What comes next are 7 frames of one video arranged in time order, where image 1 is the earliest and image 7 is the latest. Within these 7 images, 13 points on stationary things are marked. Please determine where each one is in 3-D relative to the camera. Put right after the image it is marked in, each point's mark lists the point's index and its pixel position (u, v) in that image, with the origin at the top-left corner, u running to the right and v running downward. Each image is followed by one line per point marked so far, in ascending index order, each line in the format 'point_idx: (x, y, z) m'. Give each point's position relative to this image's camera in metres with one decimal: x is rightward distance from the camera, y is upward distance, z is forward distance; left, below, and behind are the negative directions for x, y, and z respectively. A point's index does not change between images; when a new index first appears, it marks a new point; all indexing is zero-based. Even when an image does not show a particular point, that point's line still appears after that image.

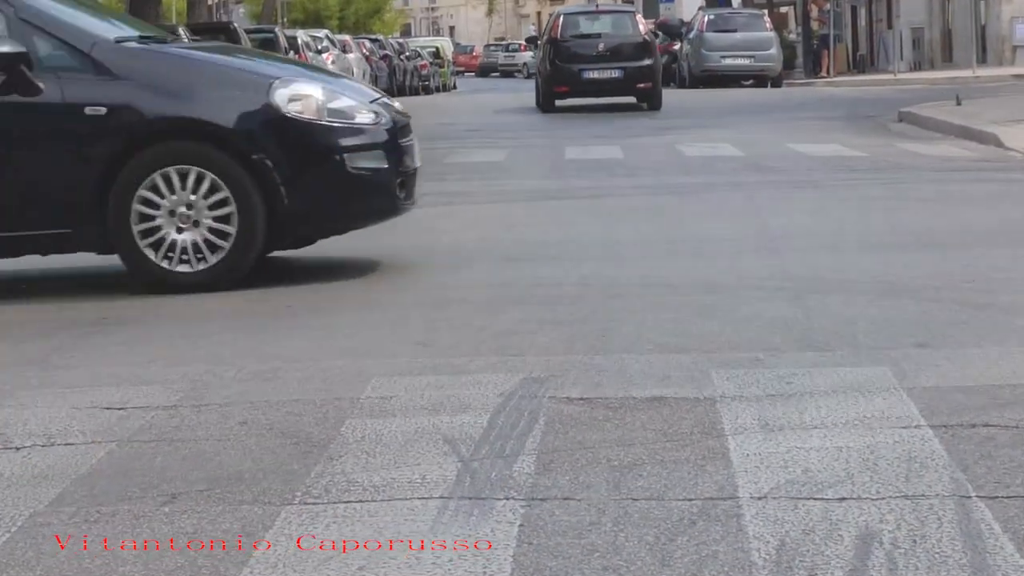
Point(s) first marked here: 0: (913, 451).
0: (+1.4, -0.6, +5.8) m
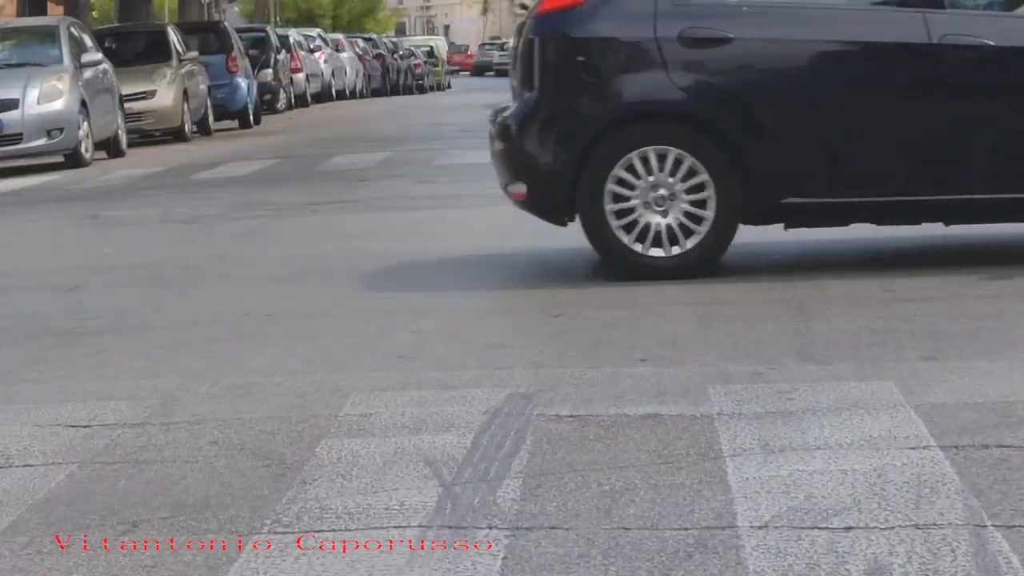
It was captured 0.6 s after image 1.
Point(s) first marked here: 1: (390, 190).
0: (+1.3, -0.6, +5.5) m
1: (-1.2, +0.9, +16.2) m
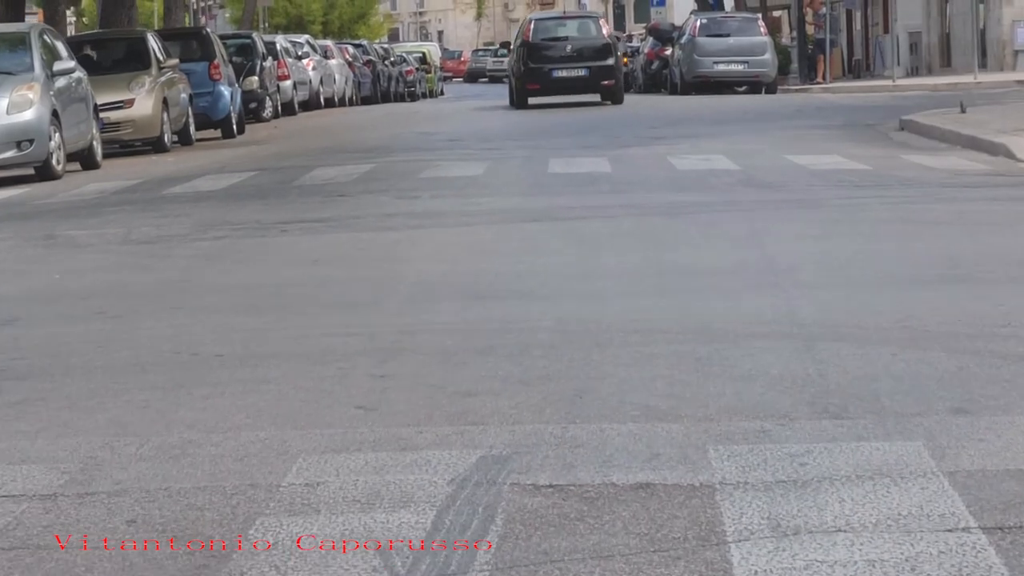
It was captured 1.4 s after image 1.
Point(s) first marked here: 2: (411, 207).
0: (+1.2, -0.8, +4.6) m
1: (-1.3, +0.7, +15.4) m
2: (-0.9, +0.7, +15.3) m
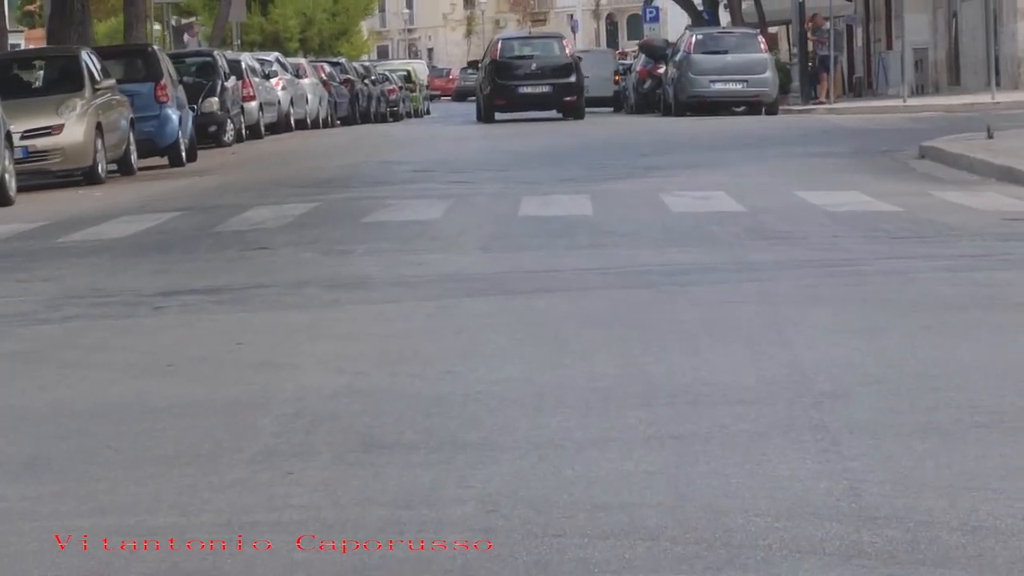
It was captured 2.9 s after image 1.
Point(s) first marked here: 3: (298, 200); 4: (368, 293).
0: (+0.9, -1.2, +1.5) m
1: (-1.6, +0.1, +12.2) m
2: (-1.3, +0.1, +12.2) m
3: (-2.5, +1.0, +19.7) m
4: (-0.9, 0.0, +10.6) m
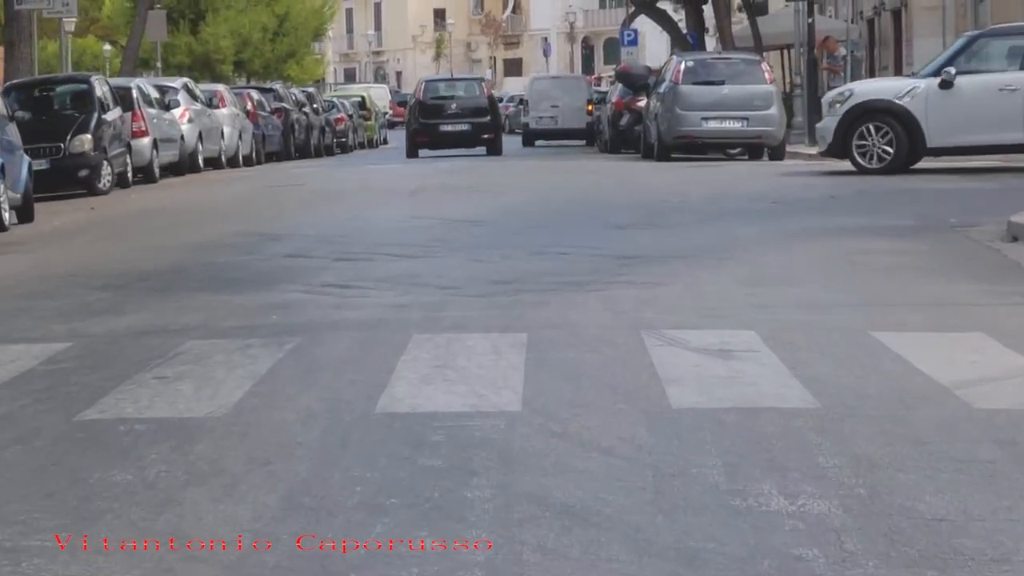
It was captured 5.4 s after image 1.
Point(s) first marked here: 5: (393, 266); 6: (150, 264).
0: (+0.4, -2.4, -6.5) m
1: (-2.3, -1.1, +4.3) m
2: (-1.9, -1.1, +4.2) m
3: (-3.3, -0.3, +11.7) m
4: (-1.6, -1.3, +2.7) m
5: (-1.1, +0.2, +16.0) m
6: (-3.6, +0.2, +16.8) m
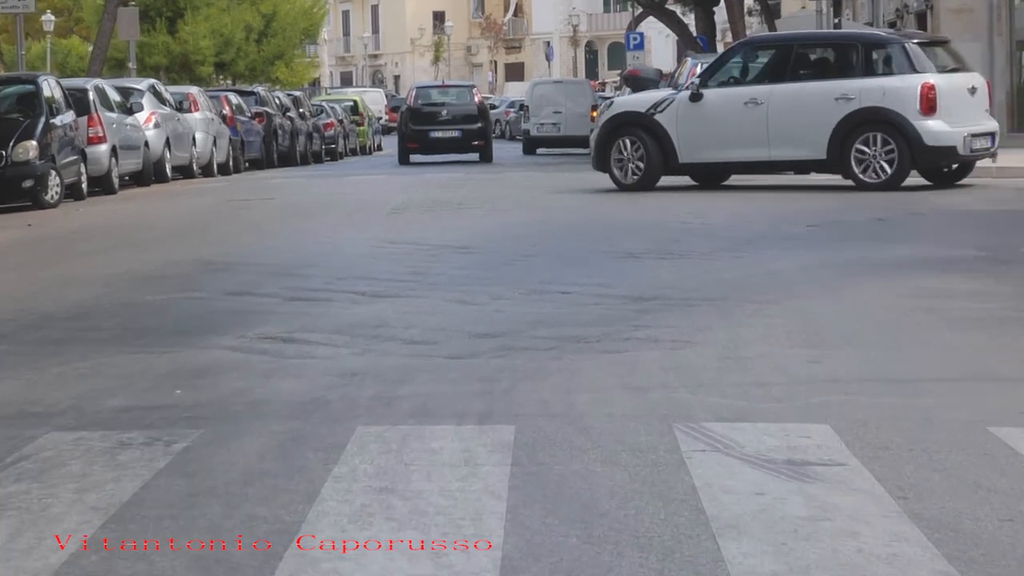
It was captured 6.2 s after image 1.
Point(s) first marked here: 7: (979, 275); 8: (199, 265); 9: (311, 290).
0: (+0.3, -2.7, -9.6) m
1: (-2.4, -1.4, +1.1) m
2: (-2.0, -1.4, +1.1) m
3: (-3.4, -0.7, +8.6) m
4: (-1.7, -1.6, -0.4) m
5: (-1.2, -0.2, +12.9) m
6: (-3.7, -0.2, +13.6) m
7: (+4.1, 0.0, +14.5) m
8: (-3.1, +0.2, +16.5) m
9: (-1.7, -0.1, +13.9) m
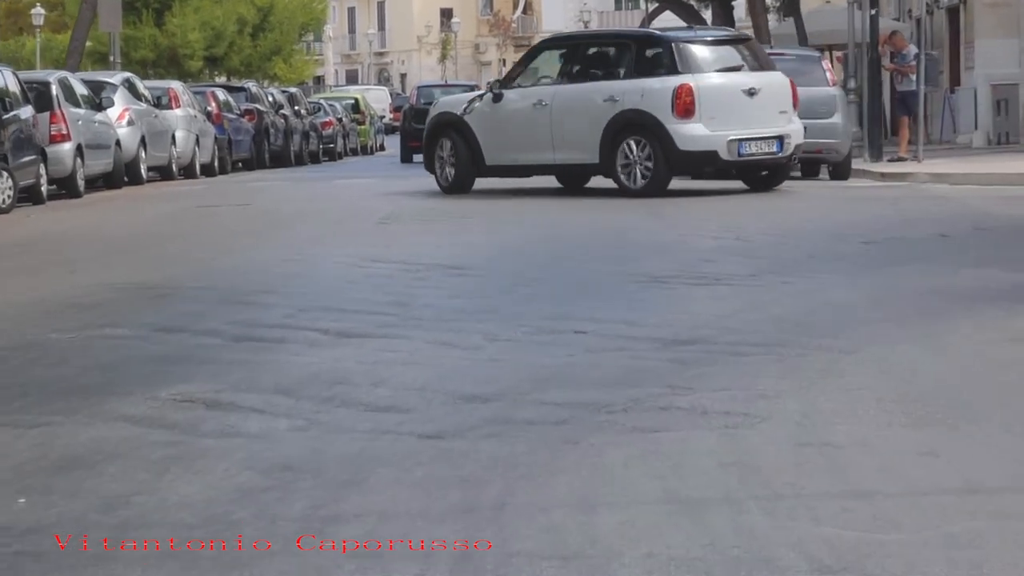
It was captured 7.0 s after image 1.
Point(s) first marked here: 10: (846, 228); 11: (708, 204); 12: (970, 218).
0: (+0.1, -2.9, -12.5) m
1: (-2.5, -1.7, -1.7) m
2: (-2.1, -1.7, -1.7) m
3: (-3.4, -0.9, +5.8) m
4: (-1.7, -1.8, -3.3) m
5: (-1.2, -0.4, +10.1) m
6: (-3.7, -0.4, +10.8) m
7: (+4.1, -0.2, +11.7) m
8: (-3.0, 0.0, +13.7) m
9: (-1.7, -0.3, +11.1) m
10: (+3.4, +0.6, +17.3) m
11: (+2.2, +0.9, +19.6) m
12: (+4.9, +0.7, +18.1) m
